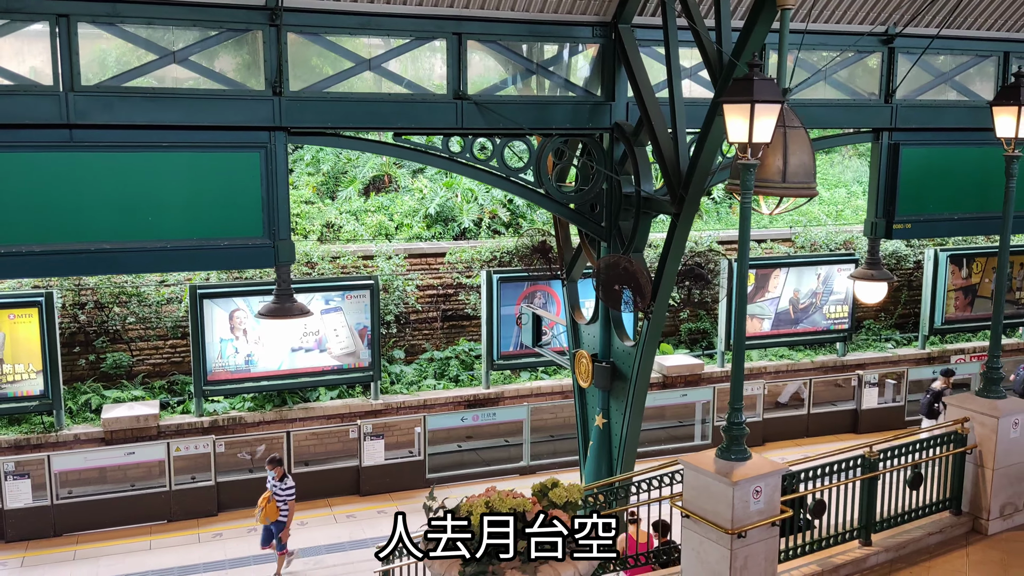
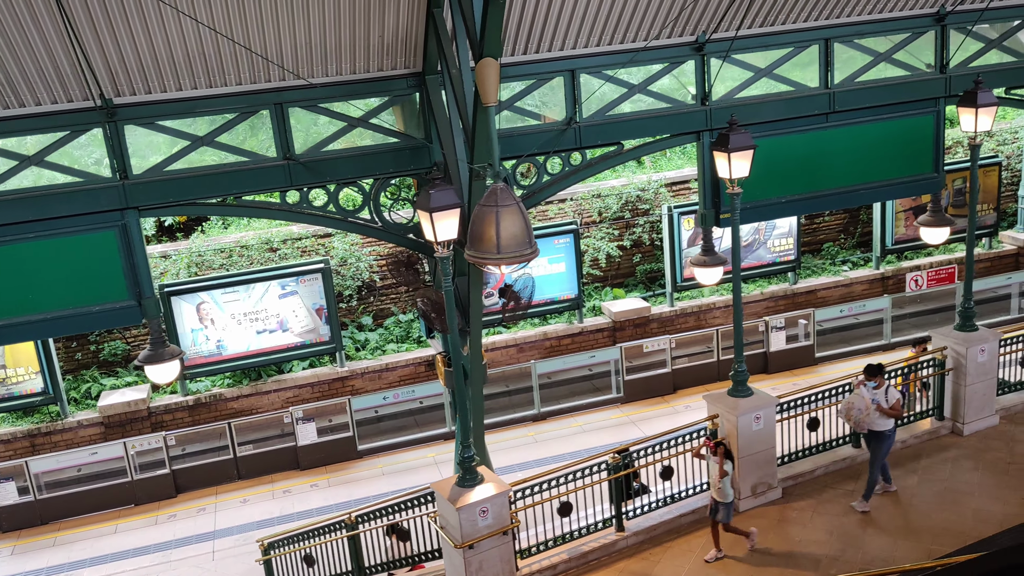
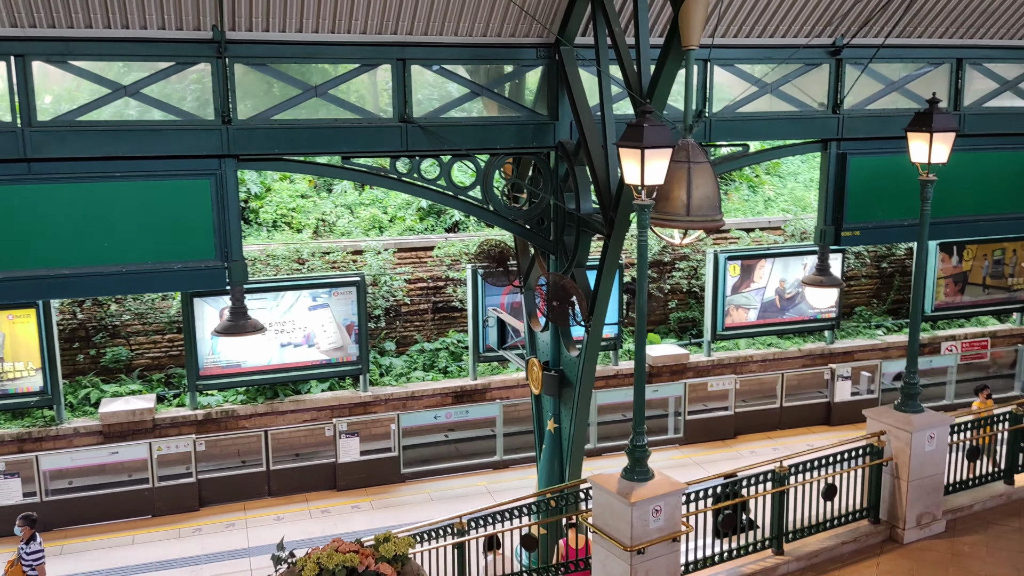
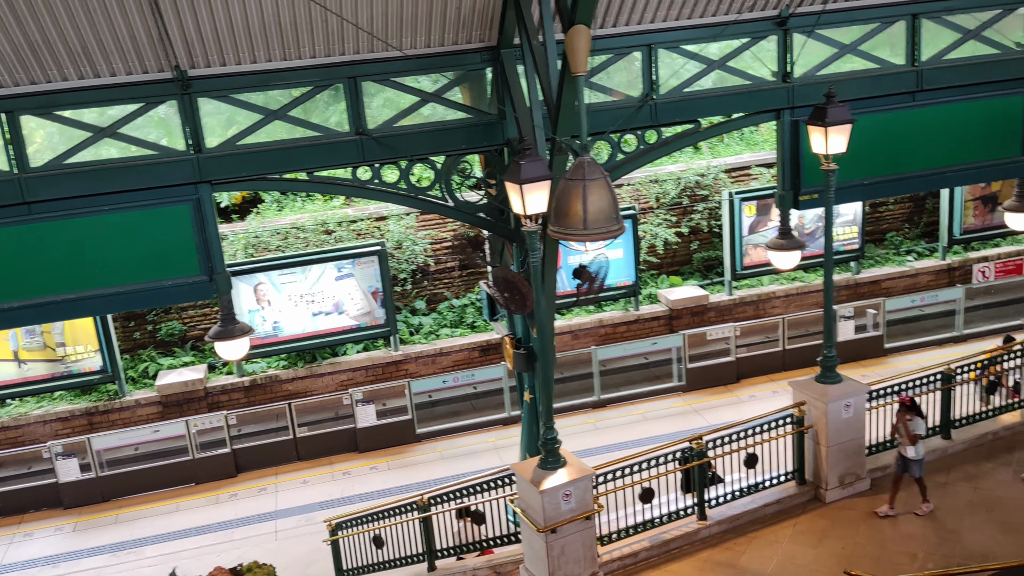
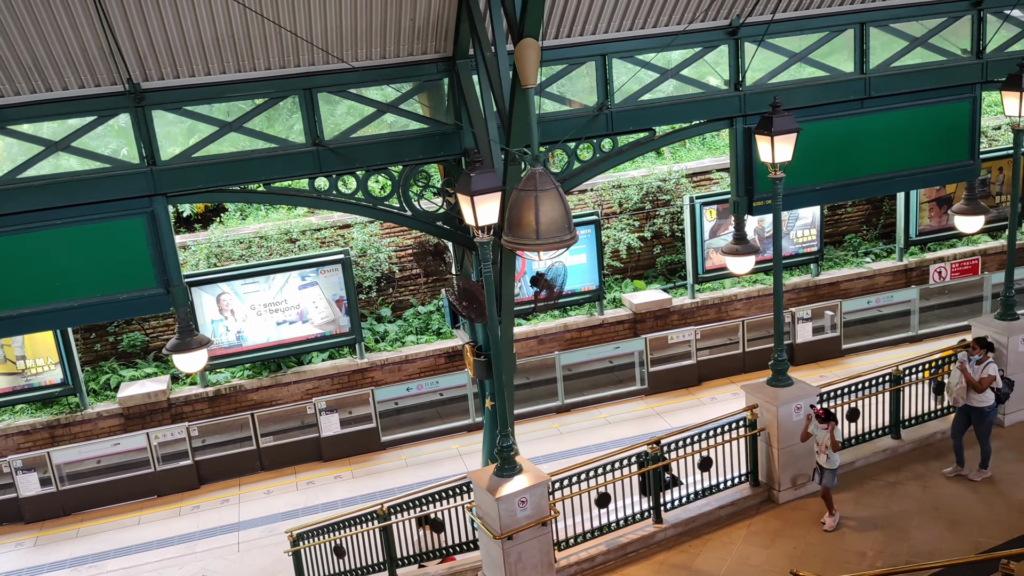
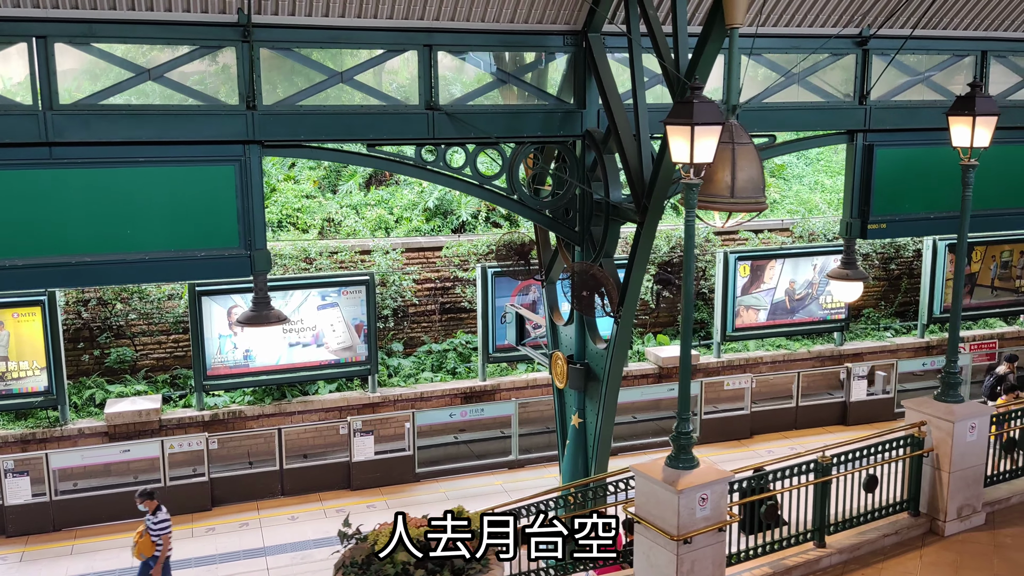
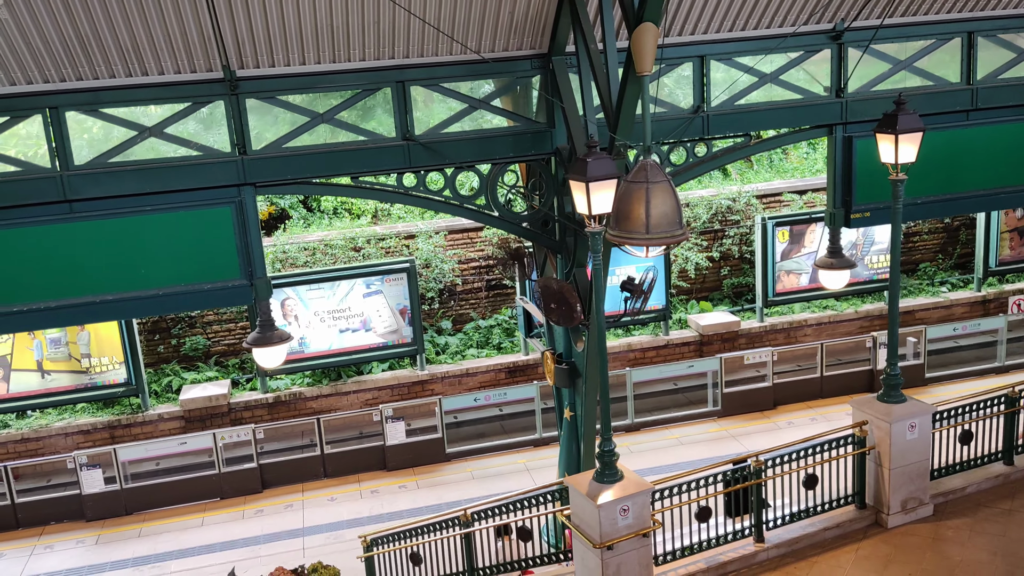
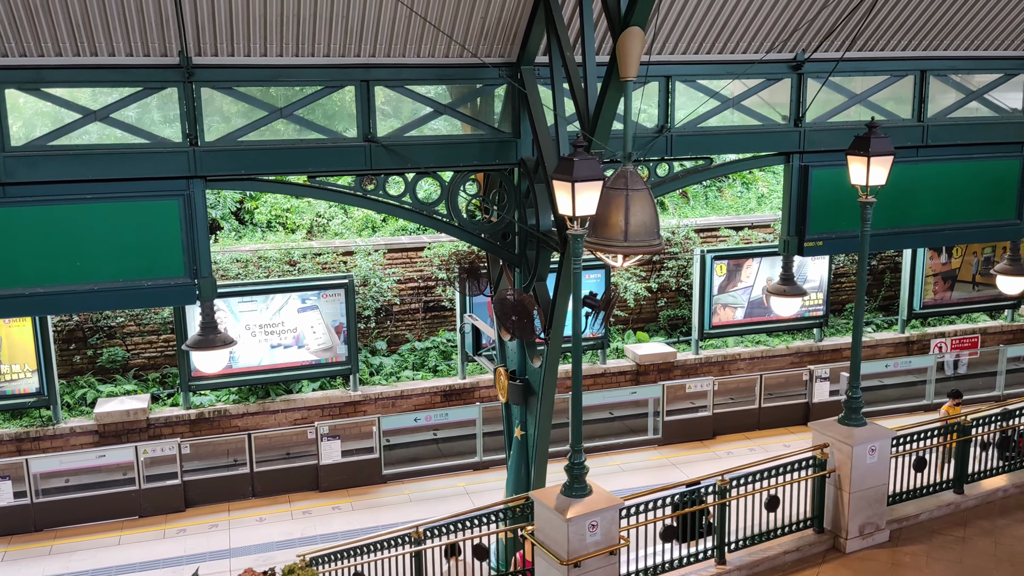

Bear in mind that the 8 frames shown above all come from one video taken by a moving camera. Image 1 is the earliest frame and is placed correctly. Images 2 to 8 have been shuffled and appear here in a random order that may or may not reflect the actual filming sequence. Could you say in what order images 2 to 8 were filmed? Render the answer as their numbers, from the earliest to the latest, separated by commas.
6, 3, 8, 7, 4, 5, 2
